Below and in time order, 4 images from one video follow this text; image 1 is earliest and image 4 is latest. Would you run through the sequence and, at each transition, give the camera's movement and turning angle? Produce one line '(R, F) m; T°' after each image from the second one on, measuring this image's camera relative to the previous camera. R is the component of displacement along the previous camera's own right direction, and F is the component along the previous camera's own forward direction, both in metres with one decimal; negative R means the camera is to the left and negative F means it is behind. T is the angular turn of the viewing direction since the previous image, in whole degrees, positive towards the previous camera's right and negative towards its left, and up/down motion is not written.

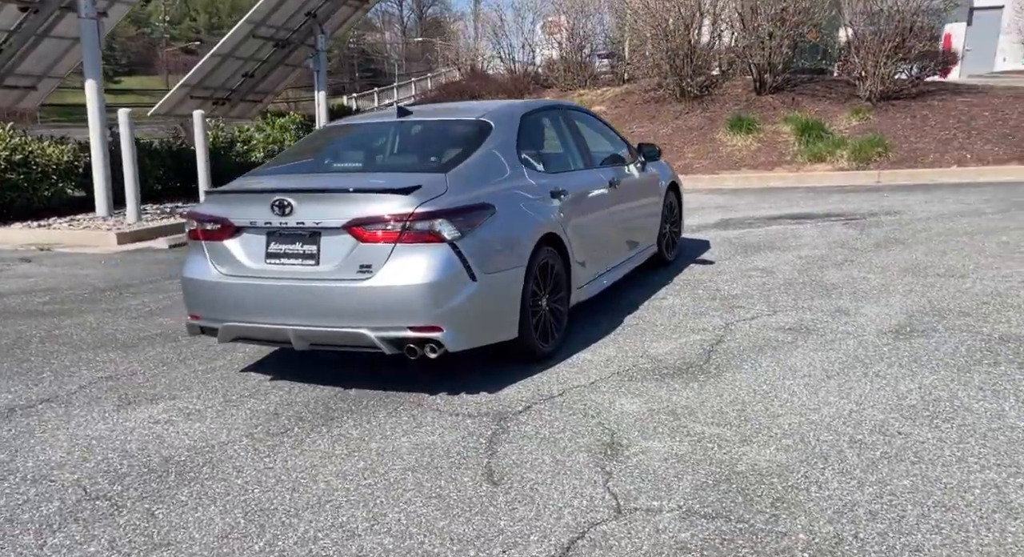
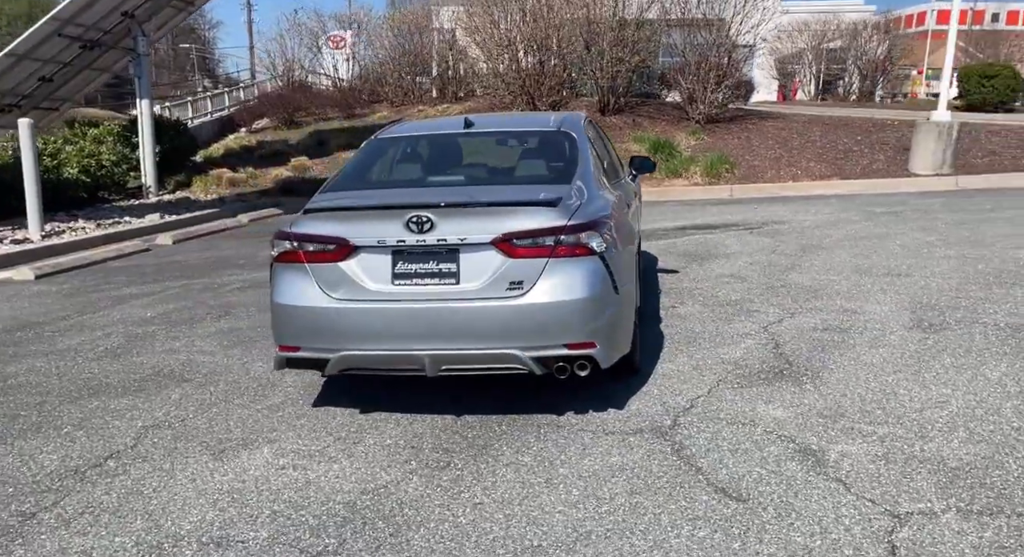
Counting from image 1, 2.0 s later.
(-1.5, +0.3) m; +13°
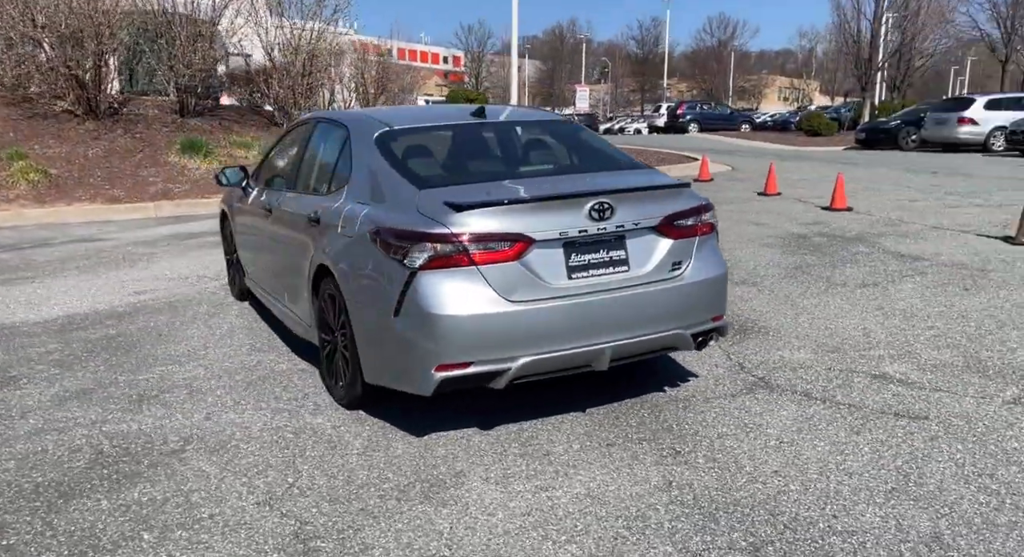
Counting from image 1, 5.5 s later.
(-2.7, +1.0) m; +34°
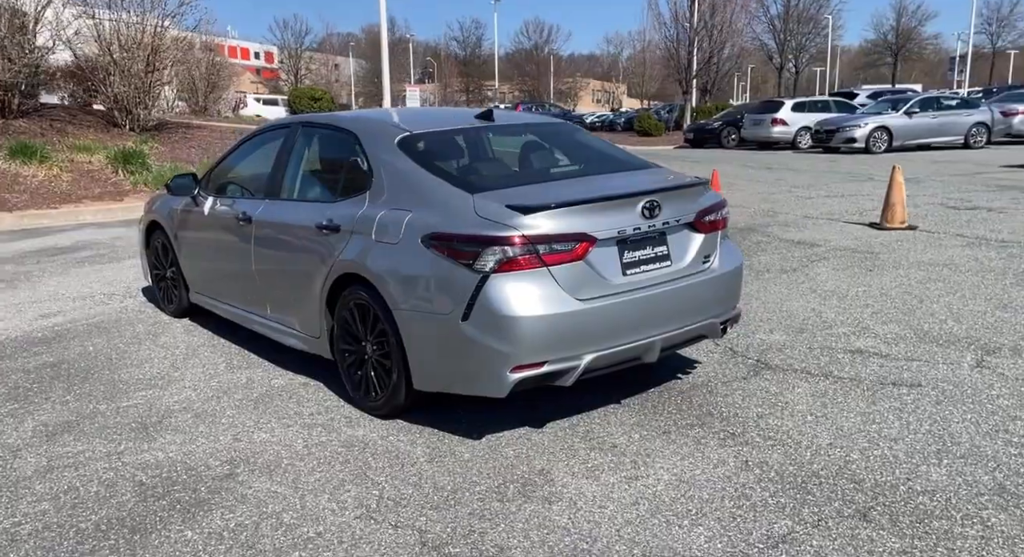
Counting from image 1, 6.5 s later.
(-0.9, 0.0) m; +11°
